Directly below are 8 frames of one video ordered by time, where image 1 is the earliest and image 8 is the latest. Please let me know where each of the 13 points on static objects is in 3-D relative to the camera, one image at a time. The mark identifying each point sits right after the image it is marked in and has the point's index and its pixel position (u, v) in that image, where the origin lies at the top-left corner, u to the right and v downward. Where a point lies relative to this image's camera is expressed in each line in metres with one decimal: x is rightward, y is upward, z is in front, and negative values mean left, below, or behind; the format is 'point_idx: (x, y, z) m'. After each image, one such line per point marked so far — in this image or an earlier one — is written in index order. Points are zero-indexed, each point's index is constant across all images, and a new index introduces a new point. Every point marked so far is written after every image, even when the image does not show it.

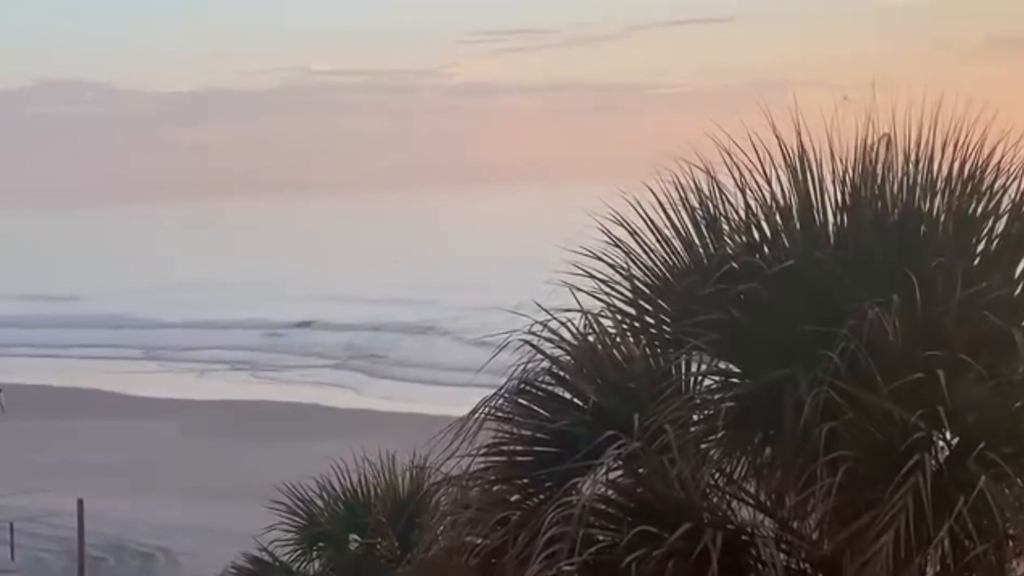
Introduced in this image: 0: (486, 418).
0: (-0.1, -0.6, +10.3) m
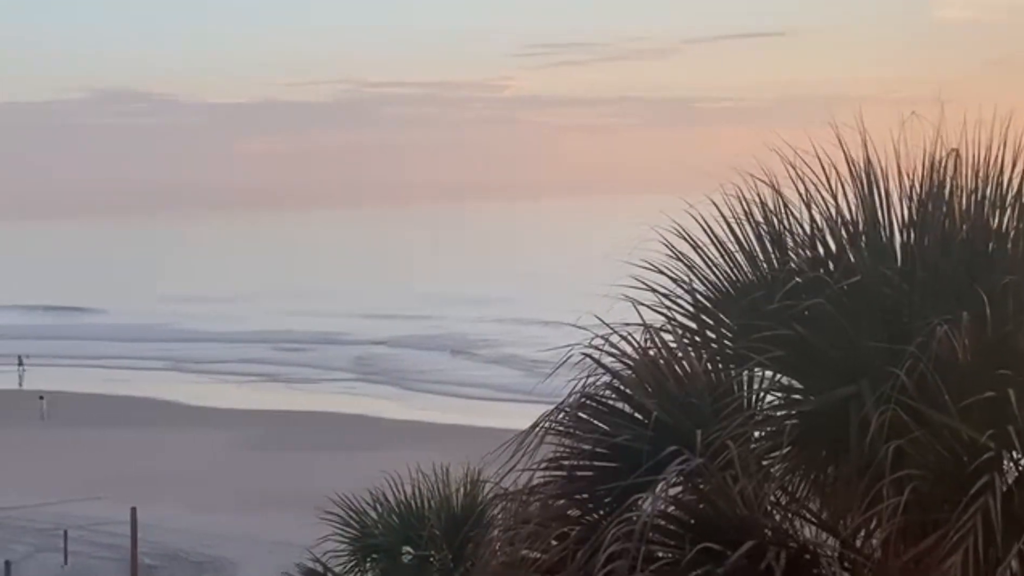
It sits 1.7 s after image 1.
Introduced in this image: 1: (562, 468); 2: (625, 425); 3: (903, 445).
0: (+0.2, -0.7, +10.2) m
1: (+0.2, -0.9, +10.0) m
2: (+0.5, -0.6, +9.9) m
3: (+1.7, -0.7, +9.2) m
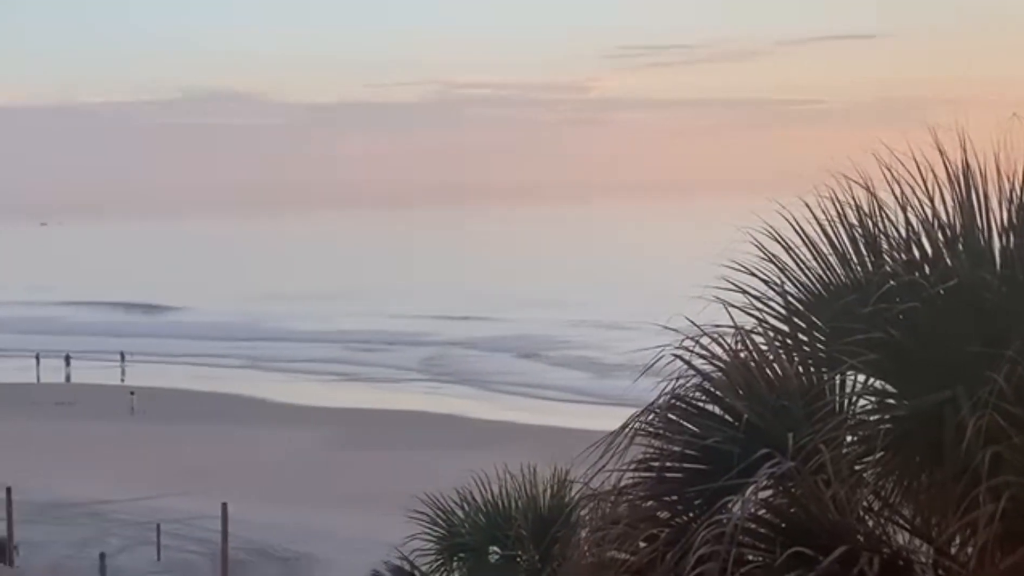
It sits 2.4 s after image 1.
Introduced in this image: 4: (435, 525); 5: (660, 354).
0: (+0.6, -0.7, +10.2) m
1: (+0.7, -0.9, +10.0) m
2: (+0.9, -0.6, +9.9) m
3: (+2.1, -0.7, +9.2) m
4: (-0.5, -1.5, +13.9) m
5: (+0.8, -0.3, +10.9) m
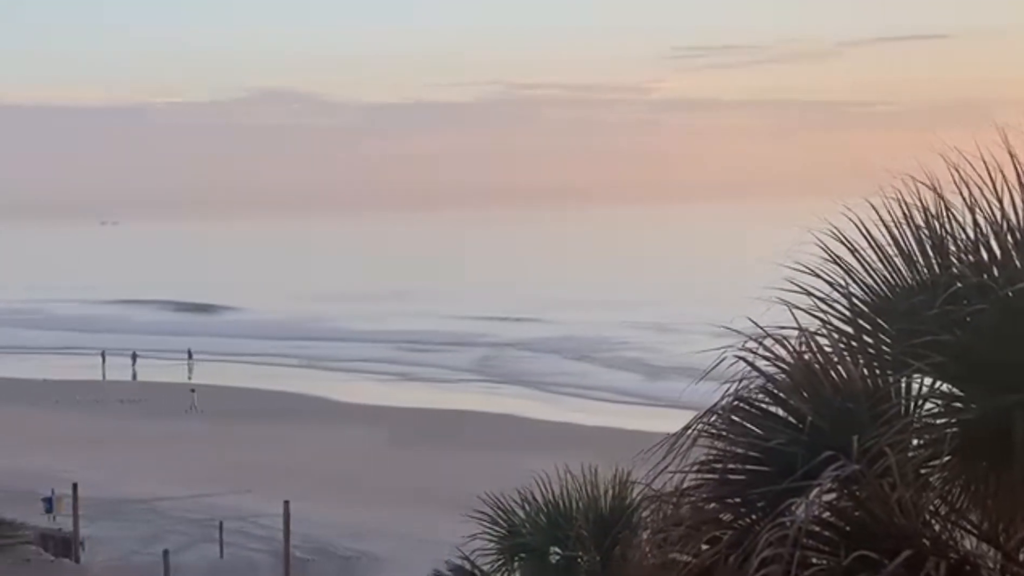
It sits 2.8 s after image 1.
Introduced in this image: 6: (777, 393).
0: (+0.9, -0.7, +10.2) m
1: (+1.0, -0.9, +10.0) m
2: (+1.2, -0.7, +9.9) m
3: (+2.4, -0.7, +9.1) m
4: (-0.1, -1.5, +13.9) m
5: (+1.1, -0.3, +10.9) m
6: (+1.3, -0.5, +10.0) m
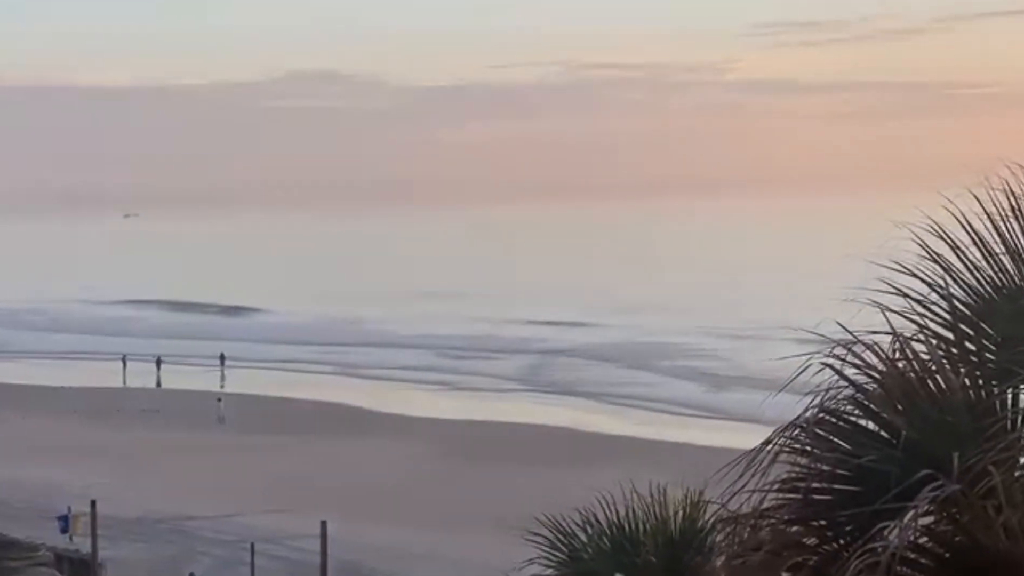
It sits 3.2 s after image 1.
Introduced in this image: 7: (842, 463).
0: (+1.2, -0.7, +9.1) m
1: (+1.2, -0.9, +9.0) m
2: (+1.5, -0.6, +8.8) m
3: (+2.6, -0.7, +8.0) m
4: (+0.2, -1.6, +12.9) m
5: (+1.4, -0.3, +9.9) m
6: (+1.5, -0.5, +8.9) m
7: (+1.4, -0.7, +8.8) m
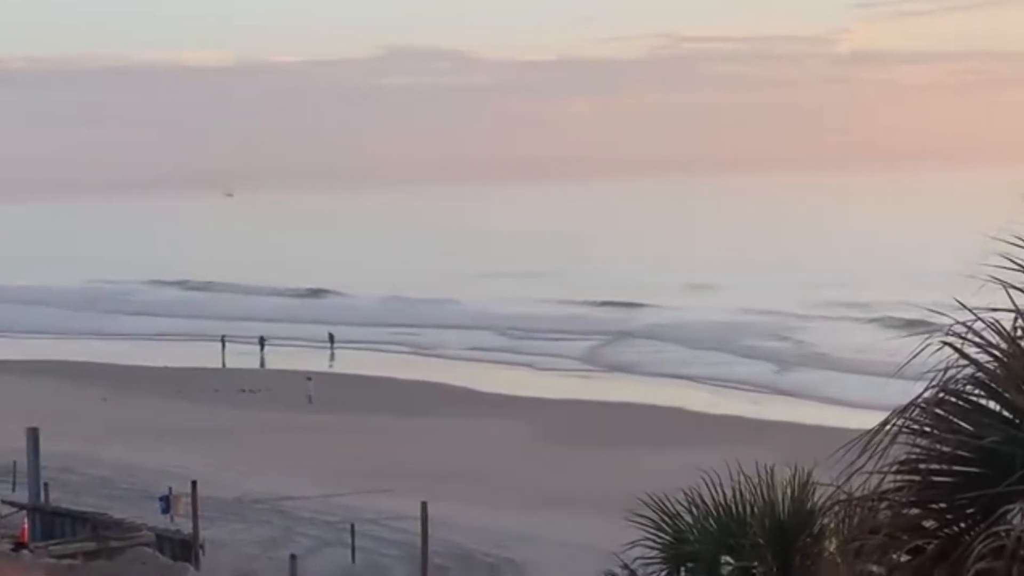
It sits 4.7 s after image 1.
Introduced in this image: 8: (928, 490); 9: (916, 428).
0: (+1.6, -0.6, +8.9) m
1: (+1.7, -0.8, +8.8) m
2: (+2.0, -0.6, +8.6) m
3: (+3.0, -0.6, +7.8) m
4: (+0.8, -1.4, +12.7) m
5: (+1.9, -0.2, +9.7) m
6: (+2.0, -0.4, +8.7) m
7: (+1.8, -0.6, +8.6) m
8: (+1.7, -0.8, +8.7) m
9: (+1.7, -0.6, +8.8) m
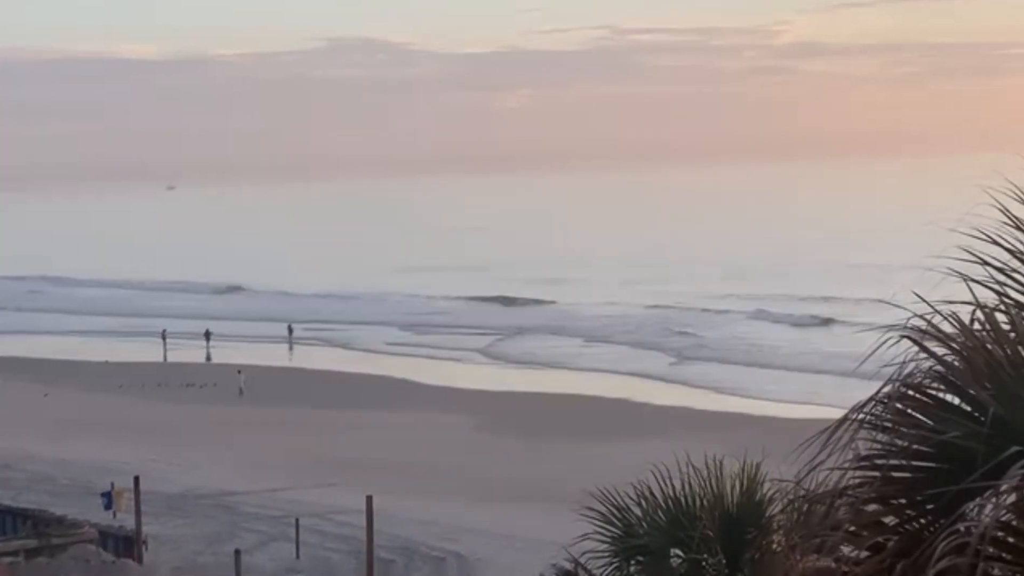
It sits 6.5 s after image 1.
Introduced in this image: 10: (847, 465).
0: (+1.4, -0.6, +8.9) m
1: (+1.5, -0.7, +8.7) m
2: (+1.8, -0.5, +8.5) m
3: (+2.9, -0.6, +7.8) m
4: (+0.5, -1.4, +12.6) m
5: (+1.7, -0.2, +9.6) m
6: (+1.8, -0.4, +8.7) m
7: (+1.7, -0.6, +8.6) m
8: (+1.5, -0.8, +8.6) m
9: (+1.5, -0.6, +8.8) m
10: (+1.4, -0.7, +8.8) m
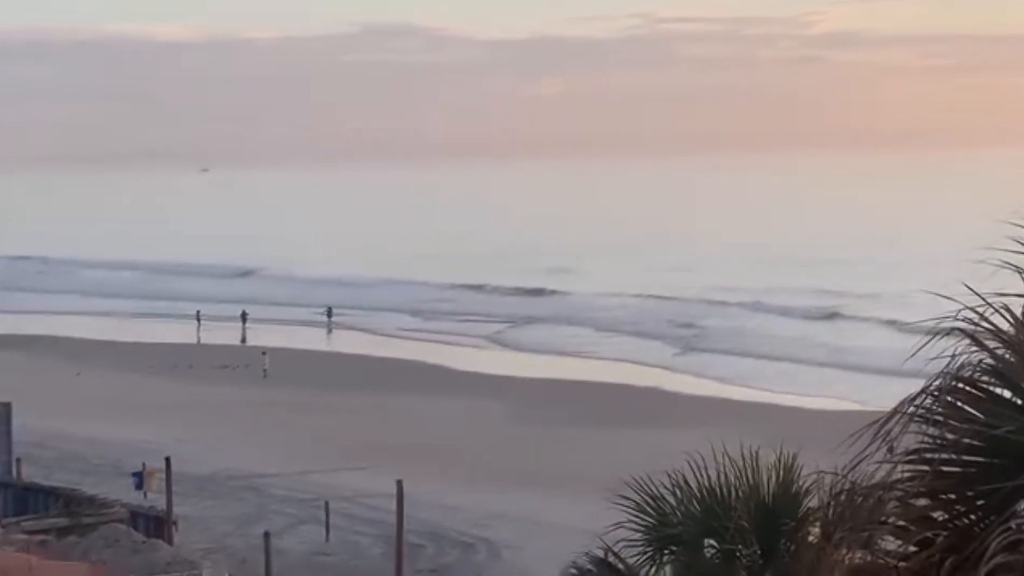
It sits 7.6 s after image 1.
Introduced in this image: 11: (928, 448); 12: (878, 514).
0: (+1.6, -0.5, +8.8) m
1: (+1.7, -0.7, +8.6) m
2: (+2.0, -0.5, +8.5) m
3: (+3.1, -0.6, +7.7) m
4: (+0.6, -1.3, +12.5) m
5: (+1.8, -0.2, +9.5) m
6: (+2.0, -0.3, +8.6) m
7: (+1.9, -0.6, +8.5) m
8: (+1.7, -0.8, +8.6) m
9: (+1.7, -0.5, +8.7) m
10: (+1.6, -0.7, +8.7) m
11: (+1.7, -0.7, +8.7) m
12: (+1.5, -0.9, +8.8) m
